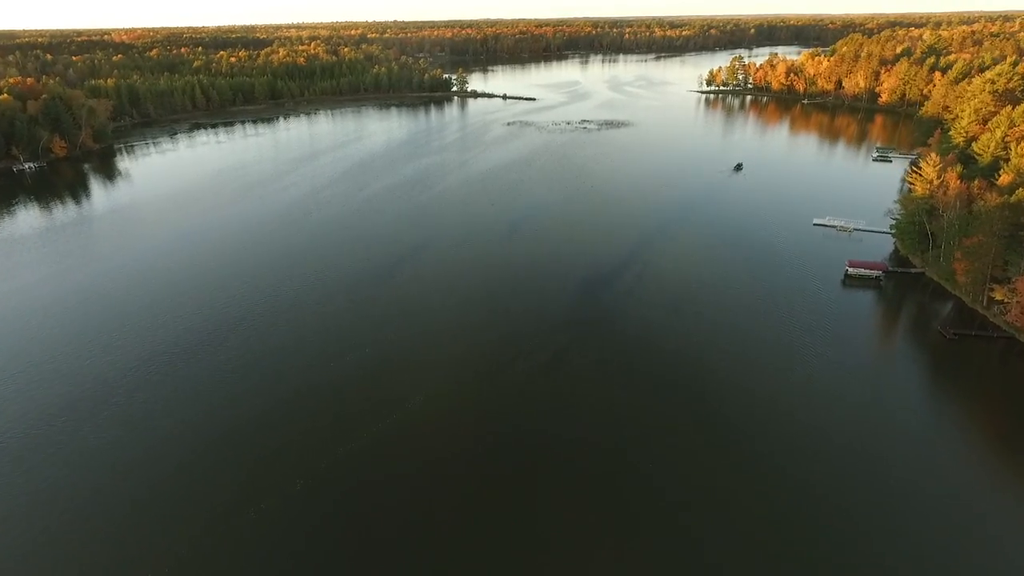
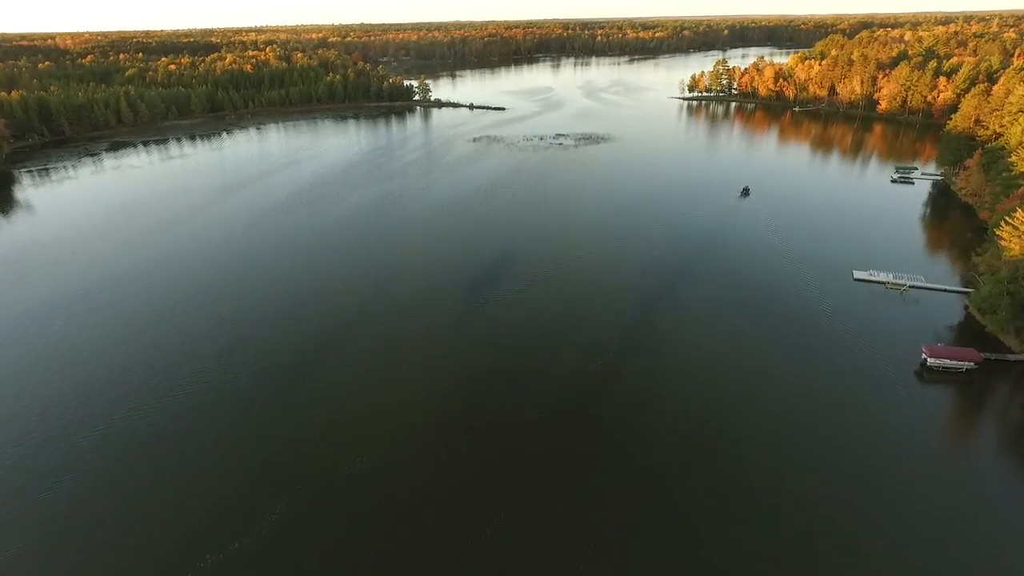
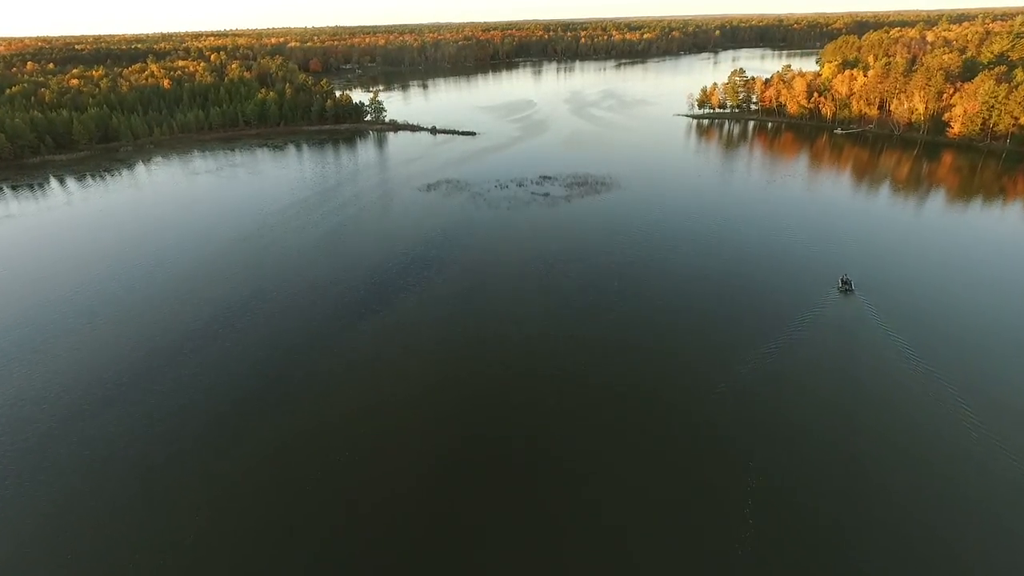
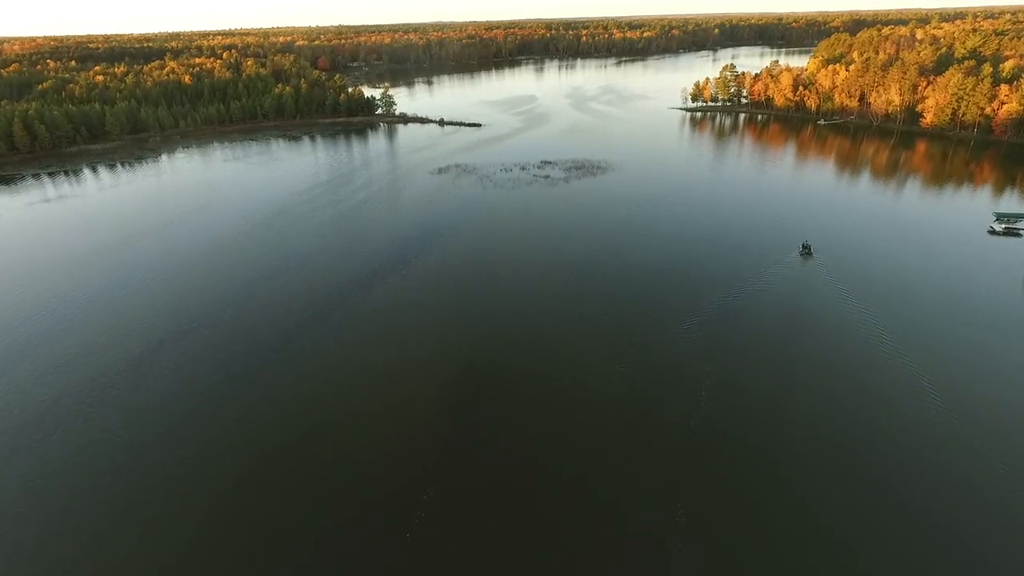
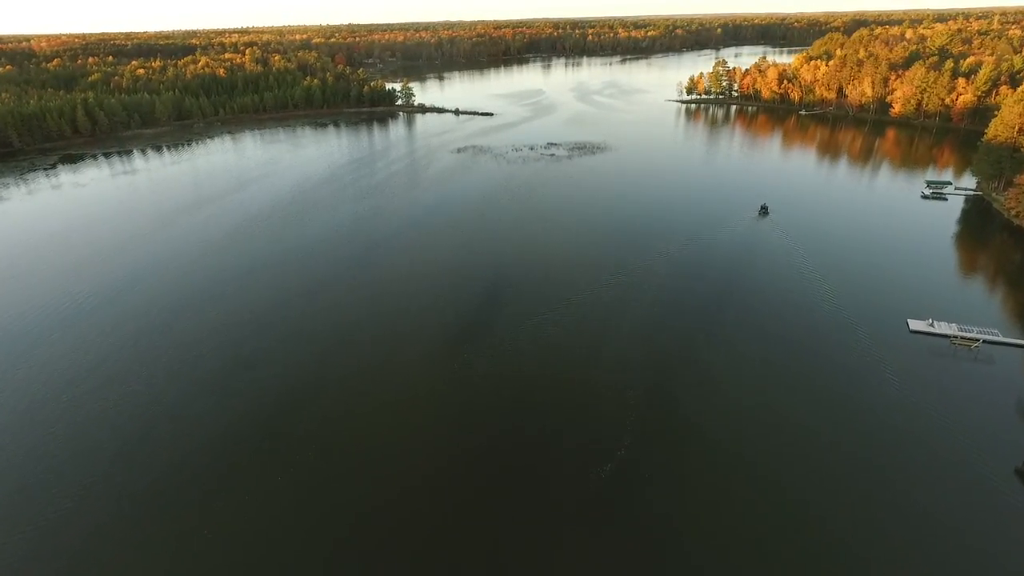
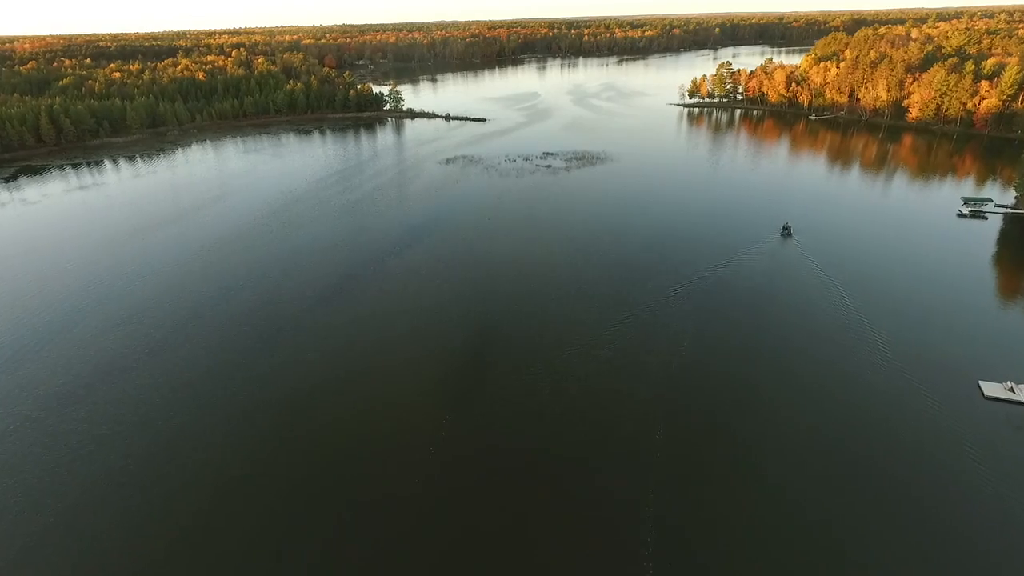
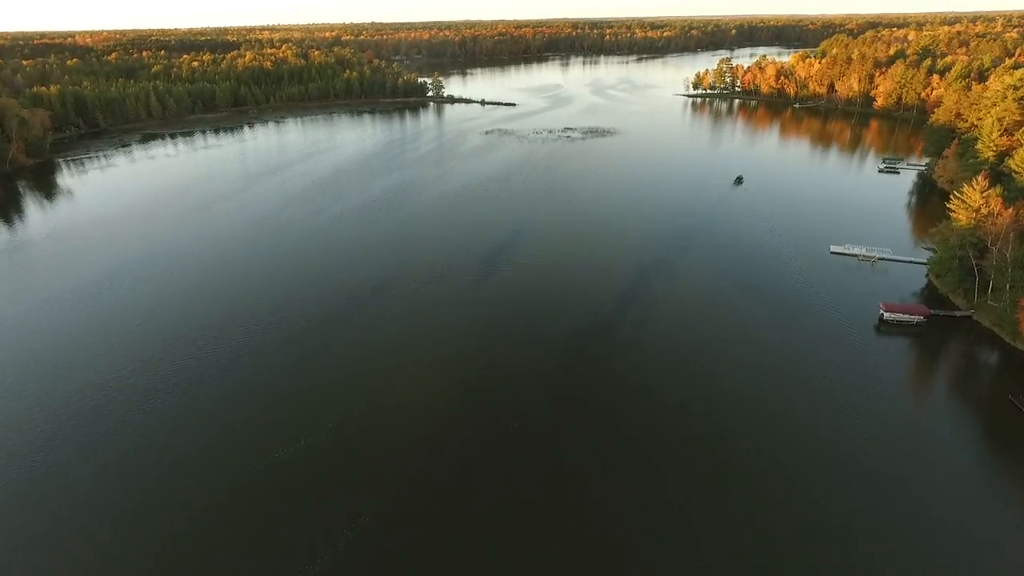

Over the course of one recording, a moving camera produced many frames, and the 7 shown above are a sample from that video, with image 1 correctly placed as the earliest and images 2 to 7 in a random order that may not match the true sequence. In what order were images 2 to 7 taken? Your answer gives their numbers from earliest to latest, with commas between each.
7, 2, 5, 6, 4, 3
